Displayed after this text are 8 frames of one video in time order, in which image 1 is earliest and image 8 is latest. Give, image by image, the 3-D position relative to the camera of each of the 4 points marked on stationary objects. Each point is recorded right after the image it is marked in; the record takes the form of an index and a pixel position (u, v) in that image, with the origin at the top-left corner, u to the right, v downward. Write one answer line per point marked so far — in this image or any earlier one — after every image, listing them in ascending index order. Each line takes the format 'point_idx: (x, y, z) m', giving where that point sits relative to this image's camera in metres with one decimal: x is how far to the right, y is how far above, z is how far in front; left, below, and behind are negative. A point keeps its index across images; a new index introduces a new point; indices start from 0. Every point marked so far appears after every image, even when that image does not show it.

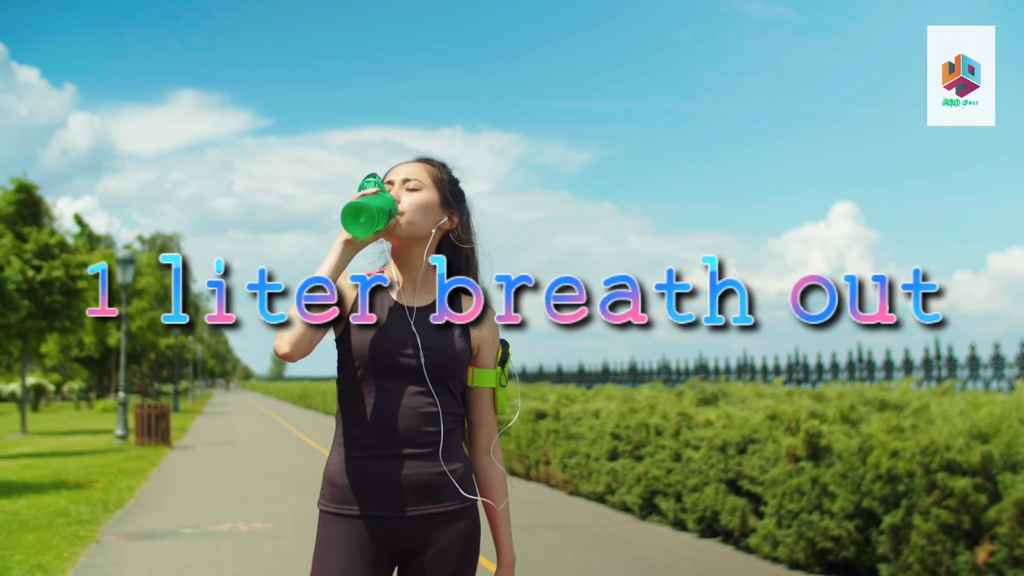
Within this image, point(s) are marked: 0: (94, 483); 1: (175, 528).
0: (-2.6, -1.2, +10.6) m
1: (-1.8, -1.3, +9.1) m
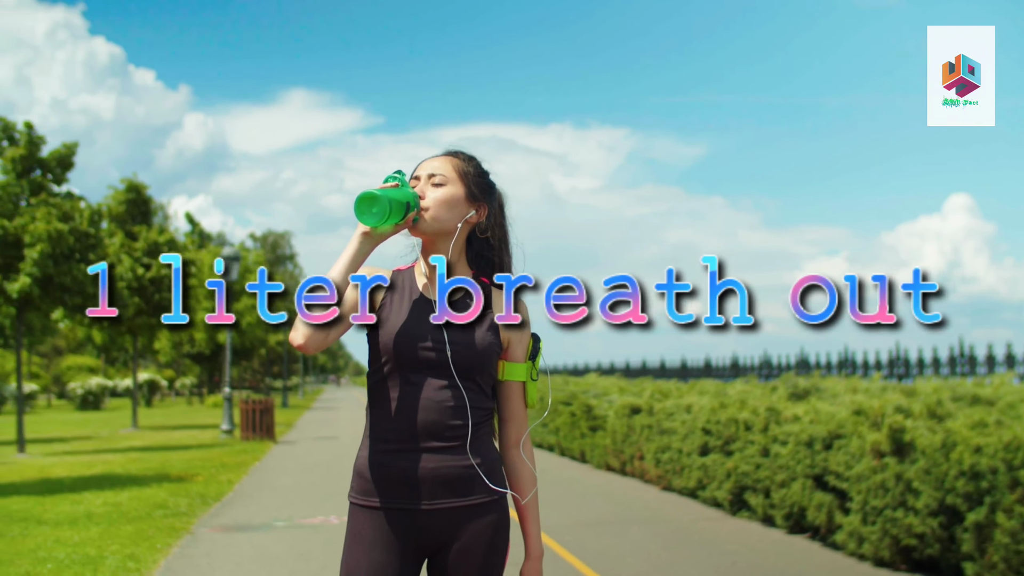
0: (-2.0, -1.2, +10.8) m
1: (-1.3, -1.3, +9.2) m
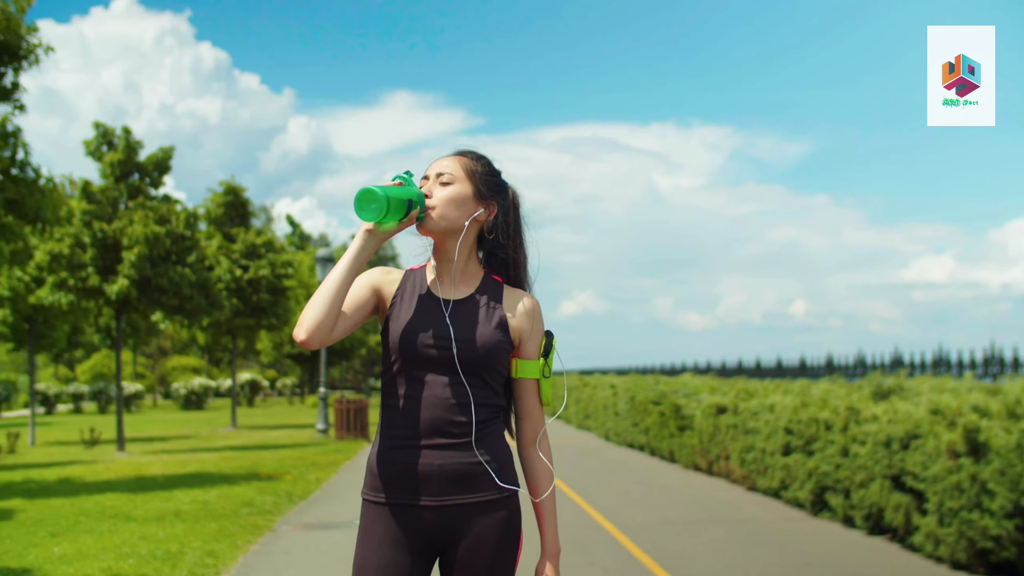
0: (-1.5, -1.2, +10.9) m
1: (-0.9, -1.3, +9.3) m
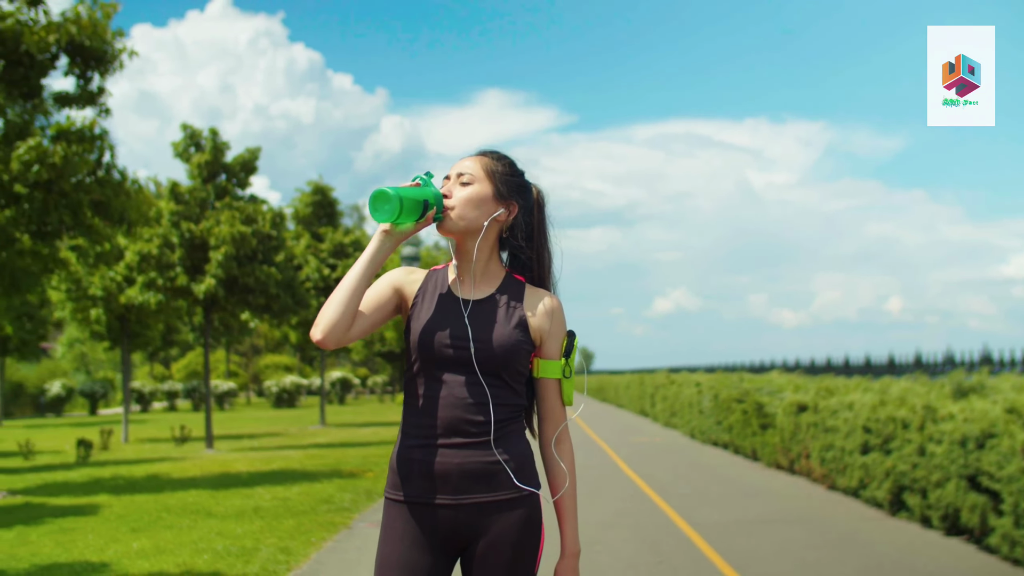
0: (-0.9, -1.2, +11.0) m
1: (-0.5, -1.3, +9.4) m
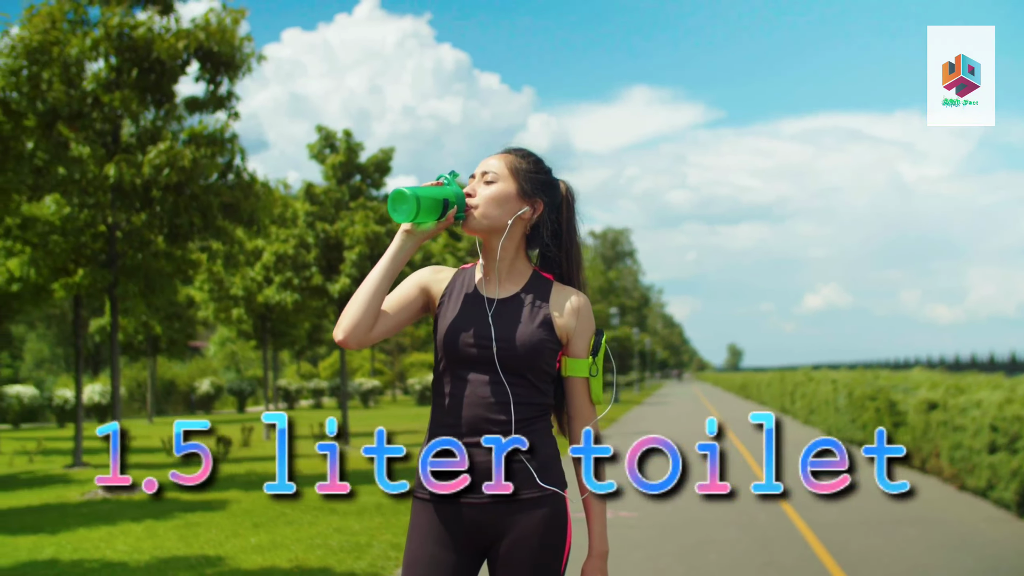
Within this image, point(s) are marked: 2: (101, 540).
0: (-0.1, -1.2, +11.1) m
1: (+0.2, -1.3, +9.4) m
2: (-2.1, -1.3, +8.7) m
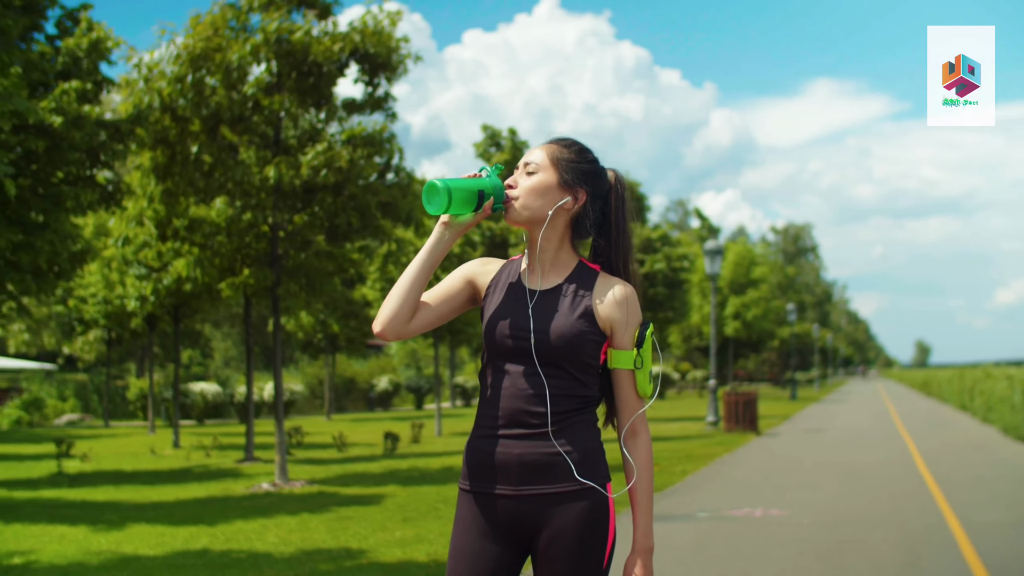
0: (+0.9, -1.2, +11.0) m
1: (+1.0, -1.2, +9.3) m
2: (-1.4, -1.3, +8.9) m
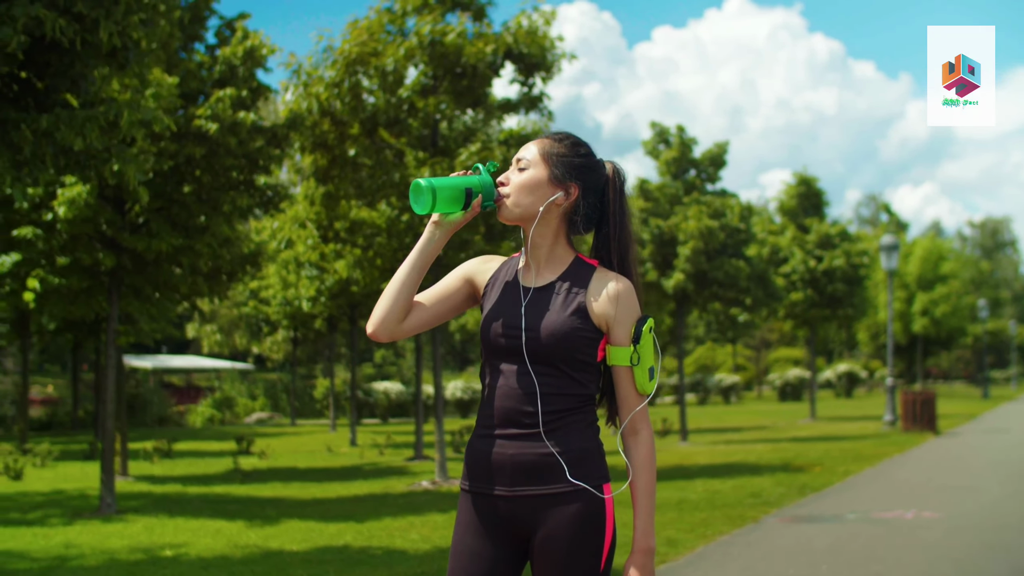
0: (+2.0, -1.1, +10.8) m
1: (+1.8, -1.2, +9.1) m
2: (-0.6, -1.3, +9.1) m
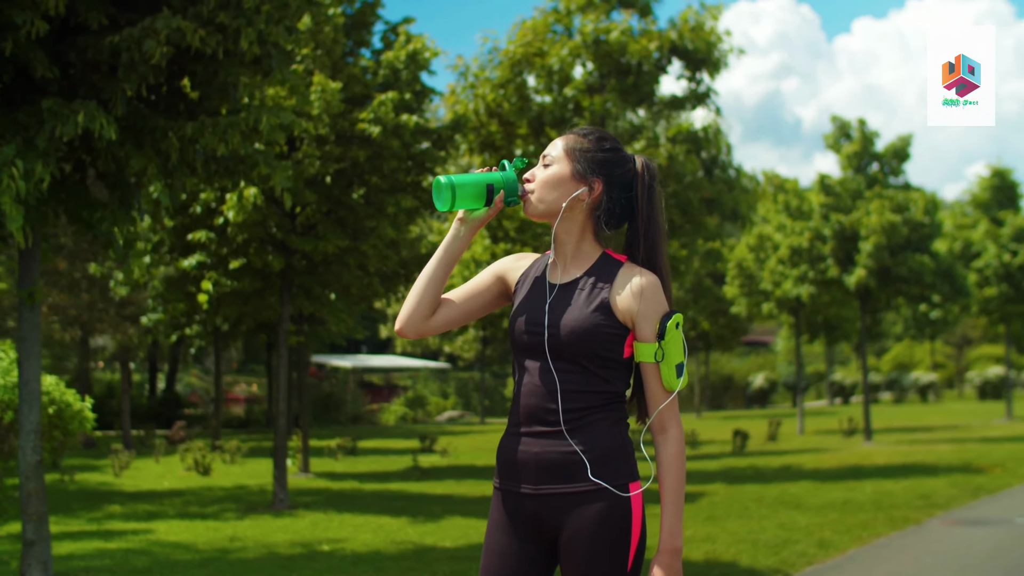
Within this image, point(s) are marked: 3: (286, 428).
0: (+3.0, -1.1, +10.4) m
1: (+2.6, -1.2, +8.7) m
2: (+0.2, -1.3, +9.1) m
3: (-1.4, -0.8, +10.3) m
